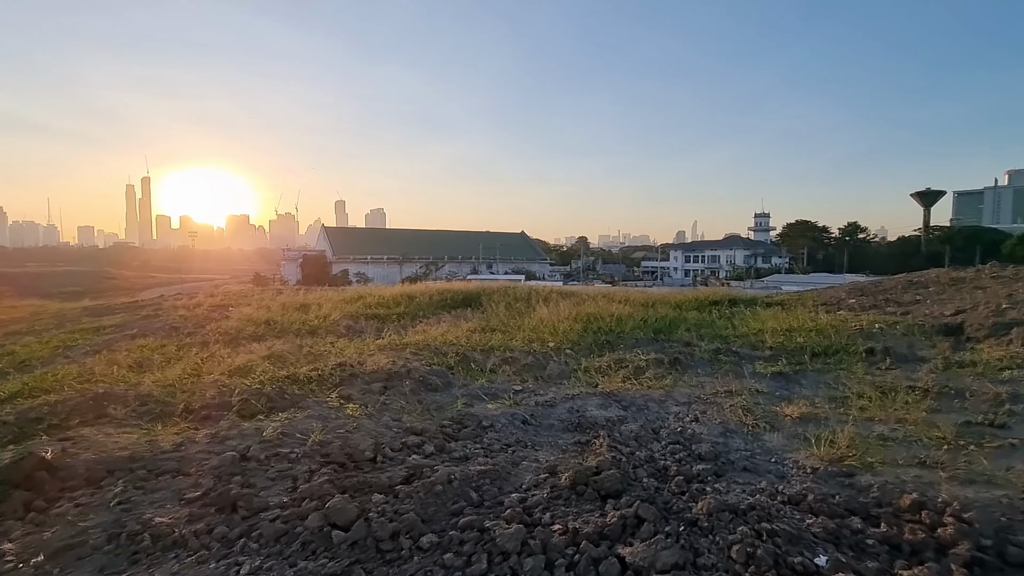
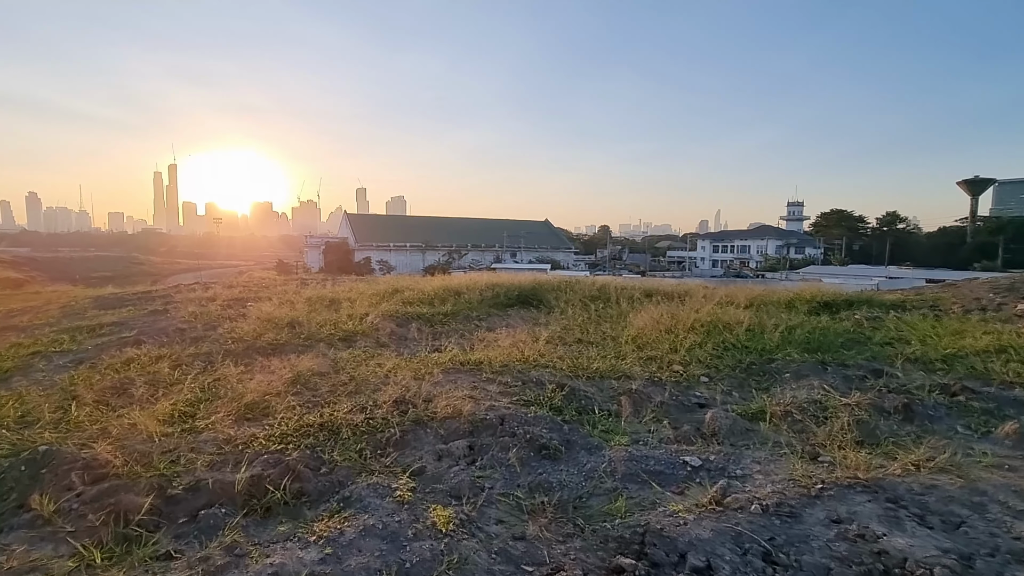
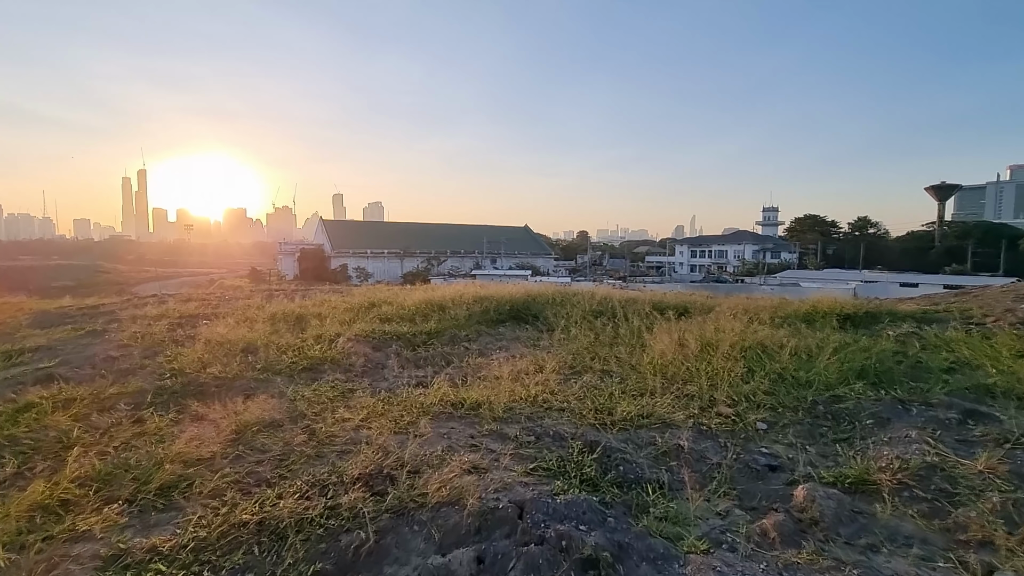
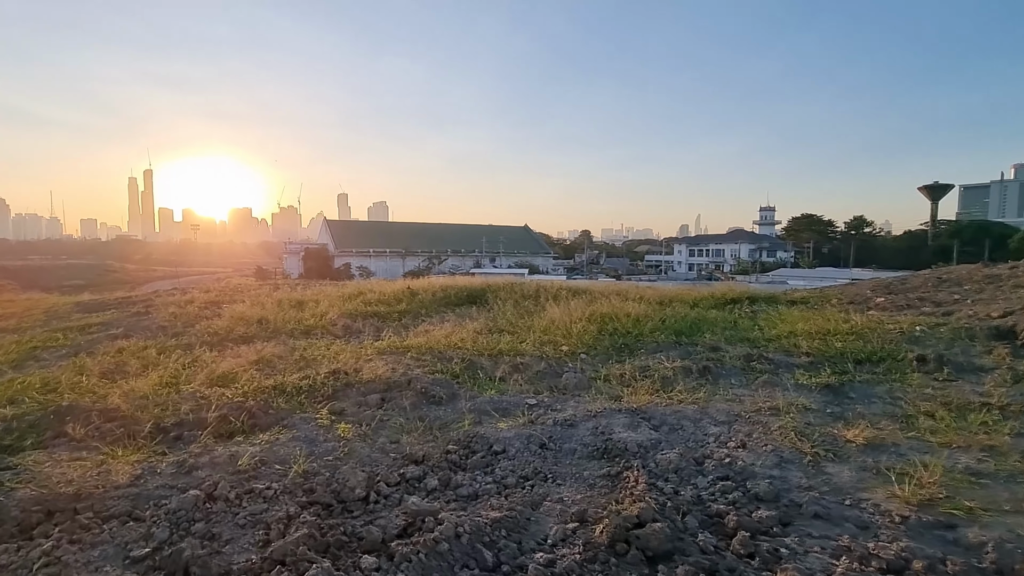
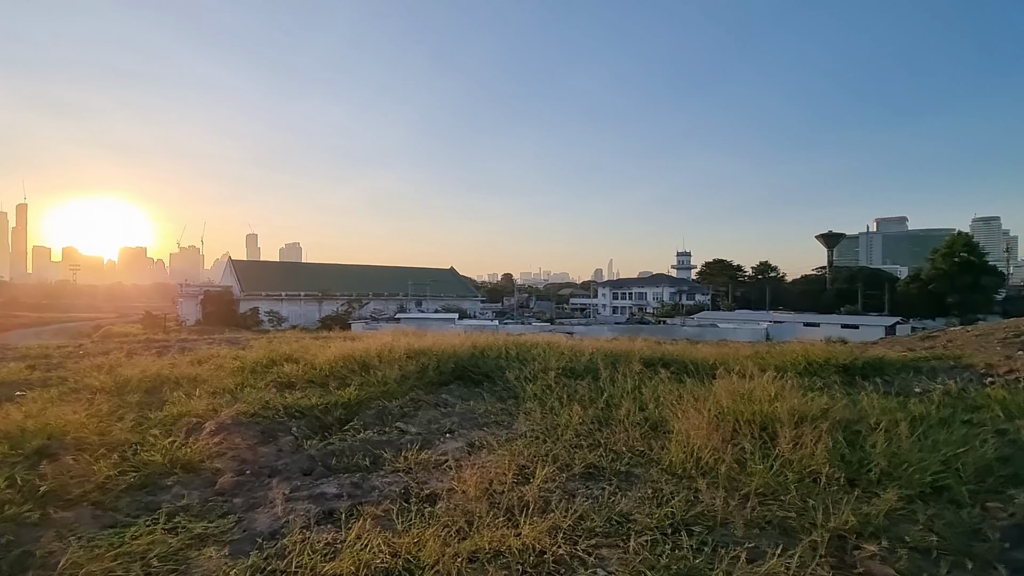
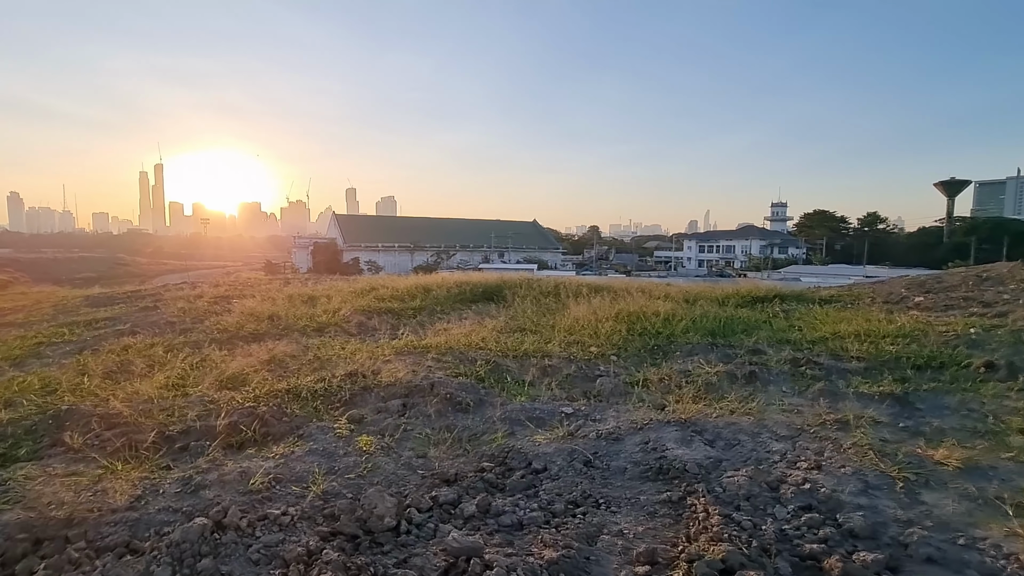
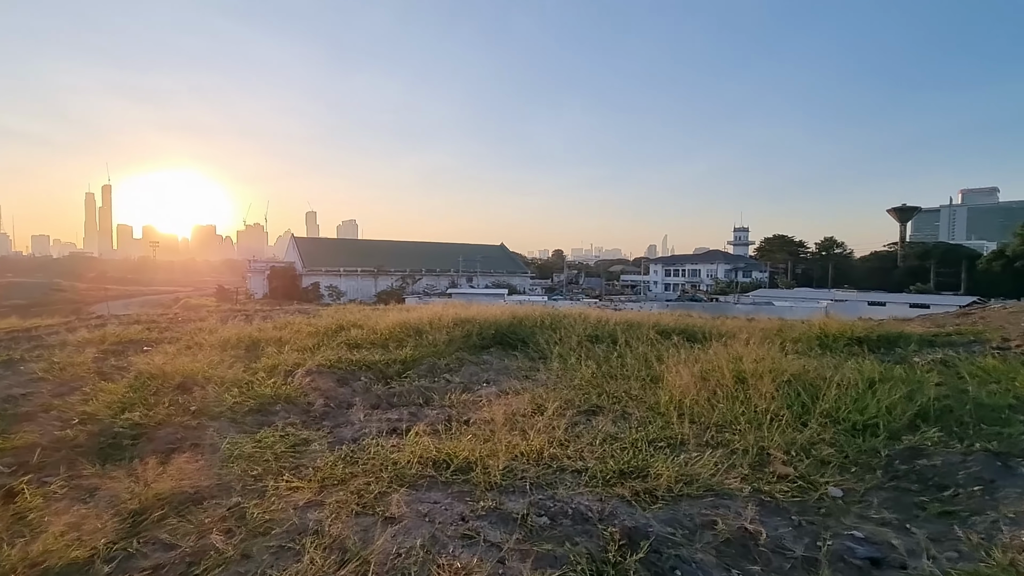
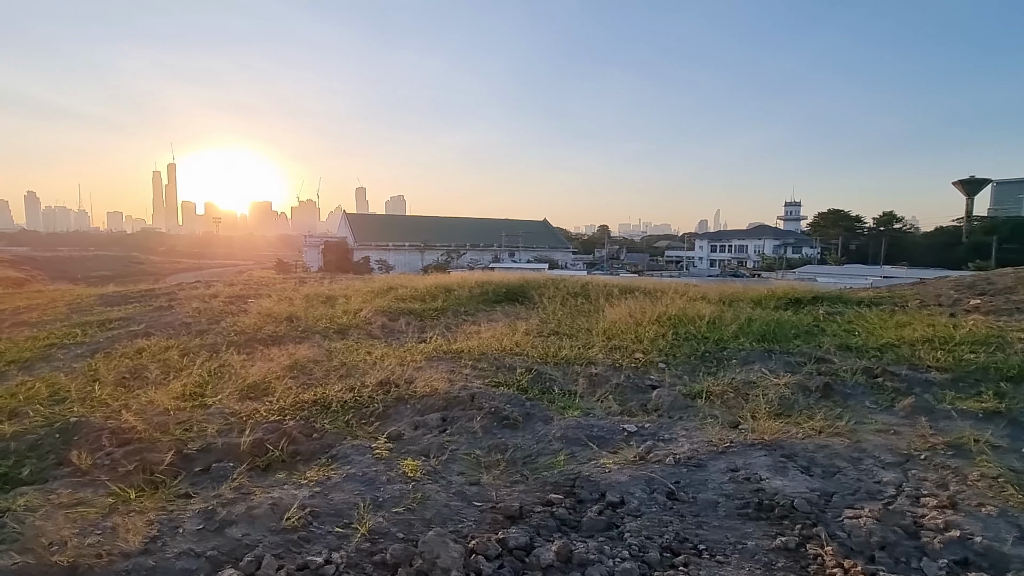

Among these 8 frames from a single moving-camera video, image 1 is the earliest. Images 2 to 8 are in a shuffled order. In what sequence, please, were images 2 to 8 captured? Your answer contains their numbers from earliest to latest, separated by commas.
4, 6, 8, 2, 3, 7, 5
